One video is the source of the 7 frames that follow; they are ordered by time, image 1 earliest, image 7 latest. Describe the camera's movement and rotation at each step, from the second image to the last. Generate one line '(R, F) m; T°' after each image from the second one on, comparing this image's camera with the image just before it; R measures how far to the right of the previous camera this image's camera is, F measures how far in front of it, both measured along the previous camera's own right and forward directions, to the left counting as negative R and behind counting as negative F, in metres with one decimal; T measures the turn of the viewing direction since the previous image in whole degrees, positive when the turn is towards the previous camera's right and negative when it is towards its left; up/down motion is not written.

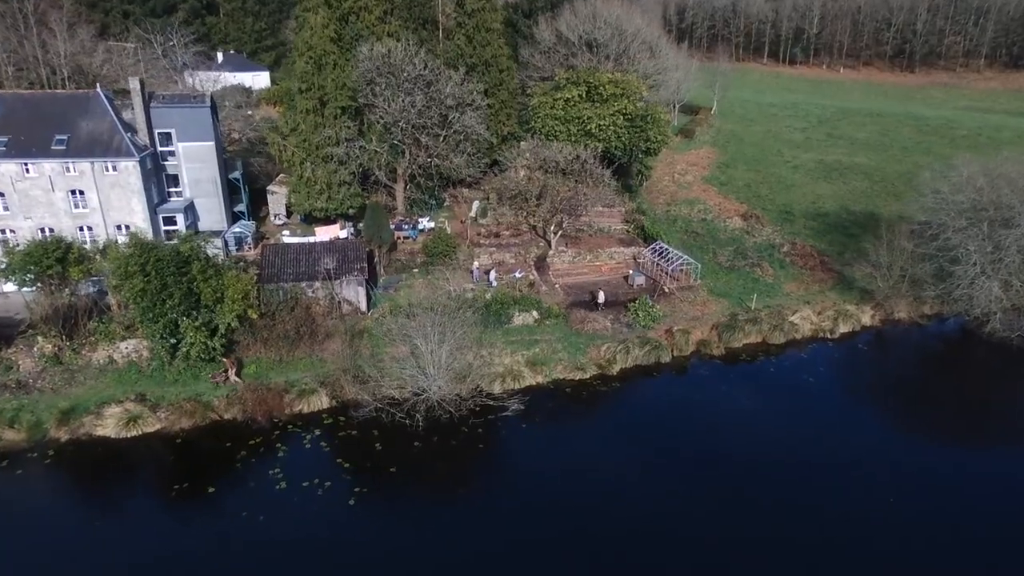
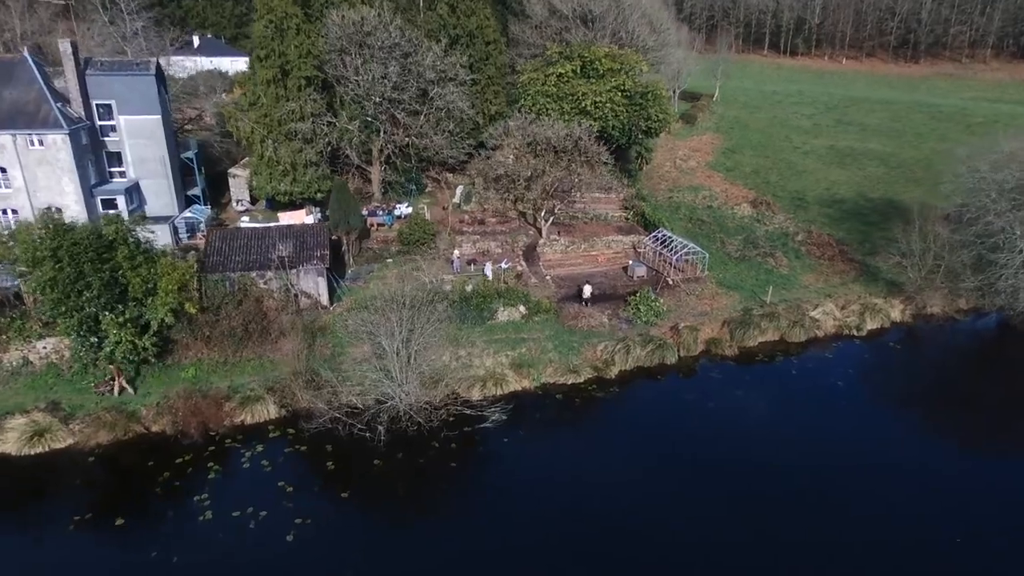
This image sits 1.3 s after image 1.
(+0.5, +4.6) m; 0°
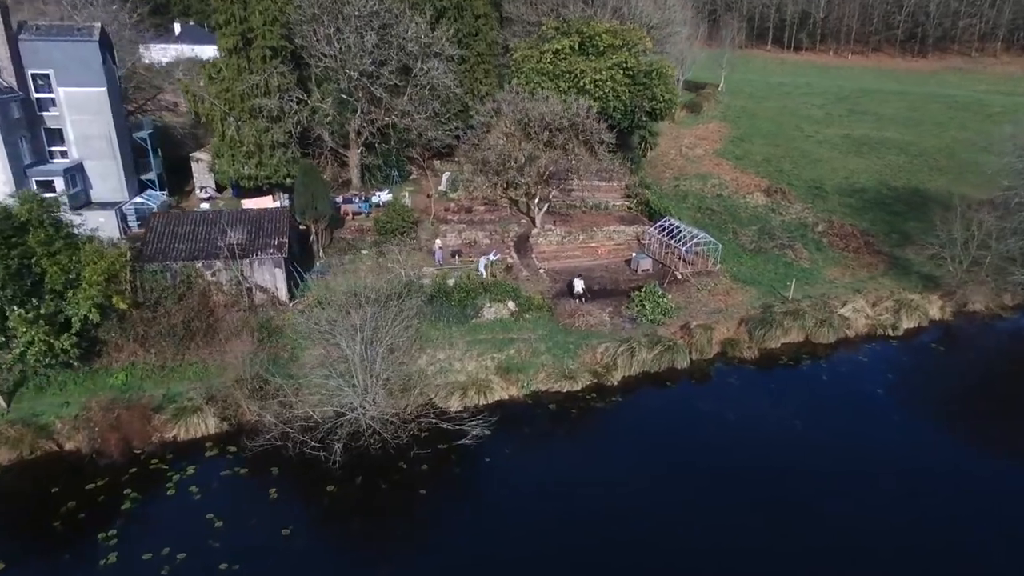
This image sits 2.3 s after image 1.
(+0.4, +4.1) m; 0°
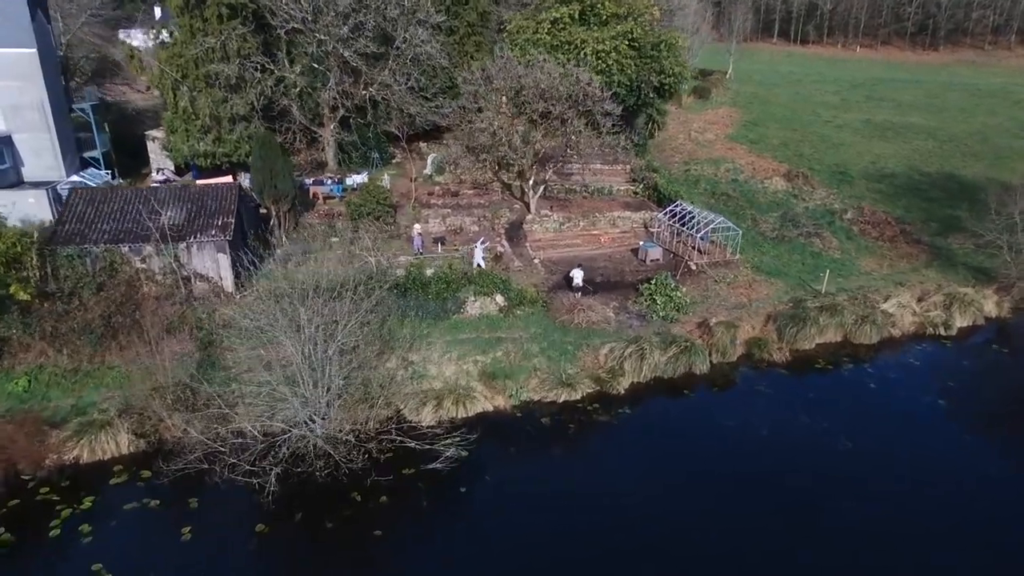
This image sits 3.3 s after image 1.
(+0.4, +4.3) m; 0°
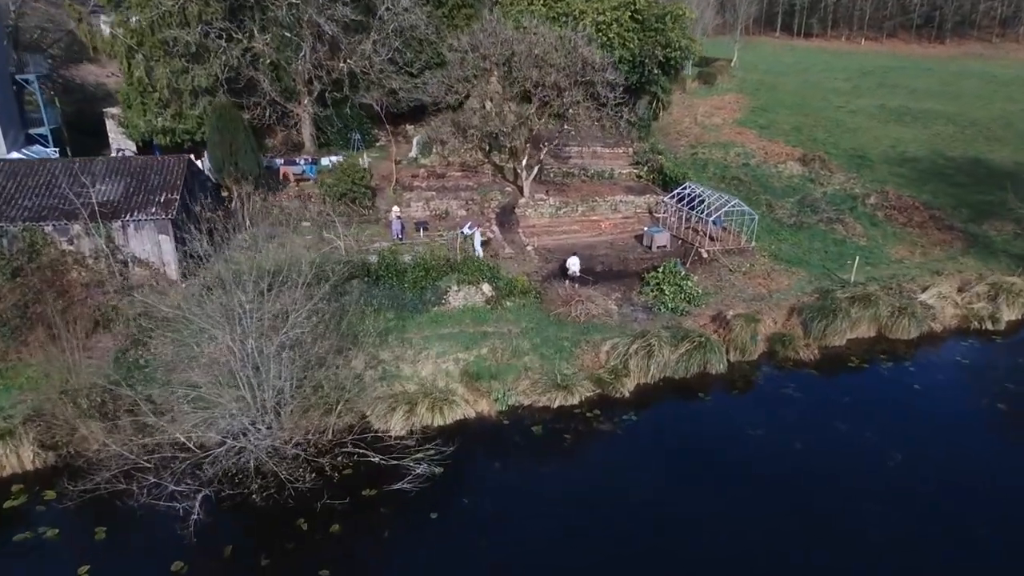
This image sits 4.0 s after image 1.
(+0.3, +3.1) m; 0°
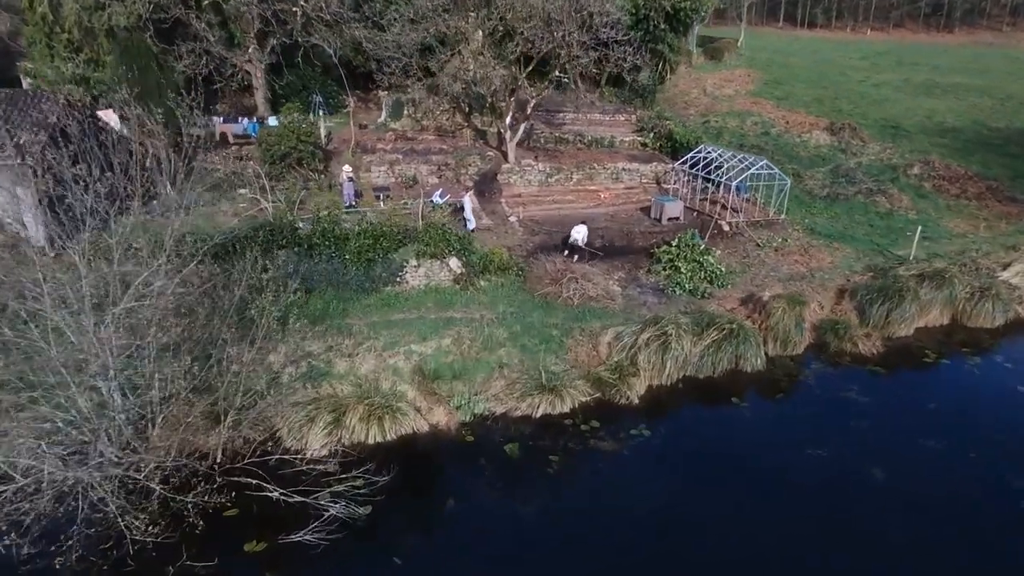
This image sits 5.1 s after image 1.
(+0.5, +4.8) m; 0°
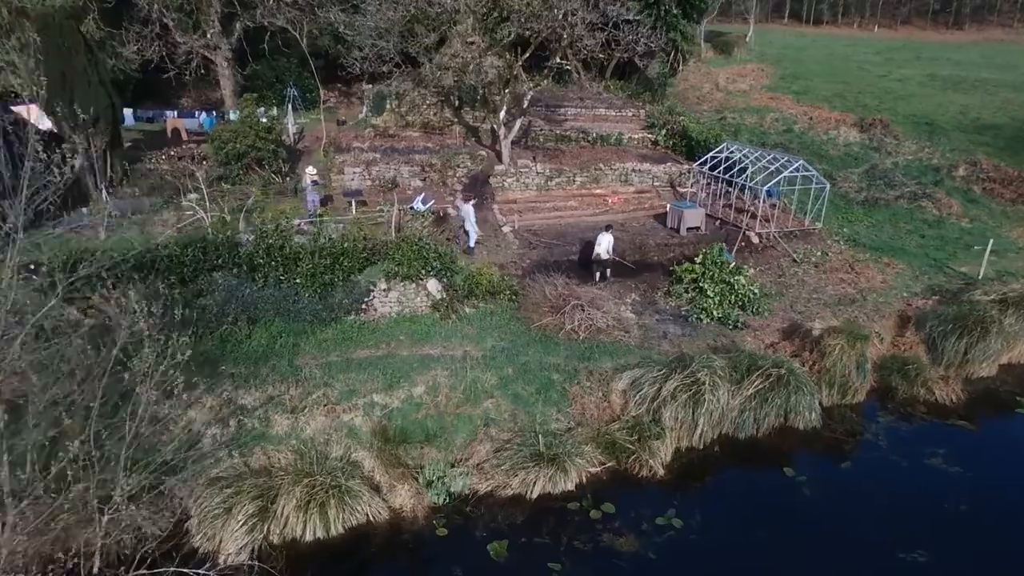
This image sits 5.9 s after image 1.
(+0.2, +3.1) m; 0°
